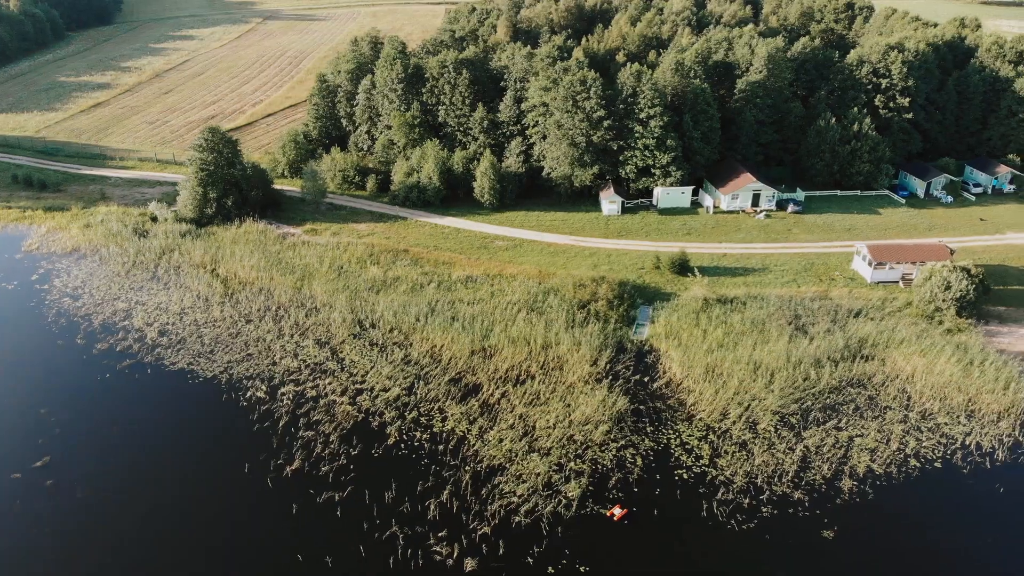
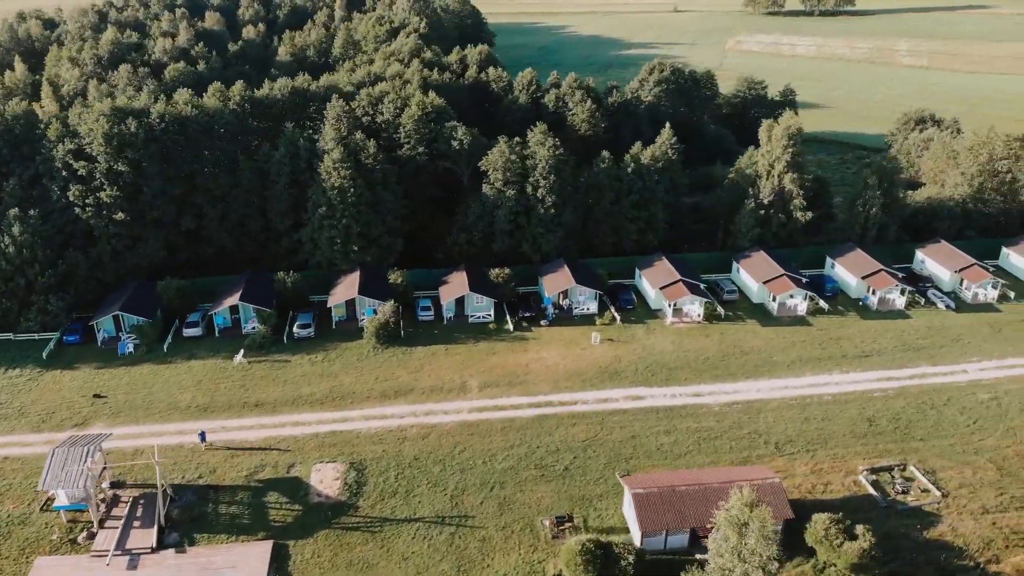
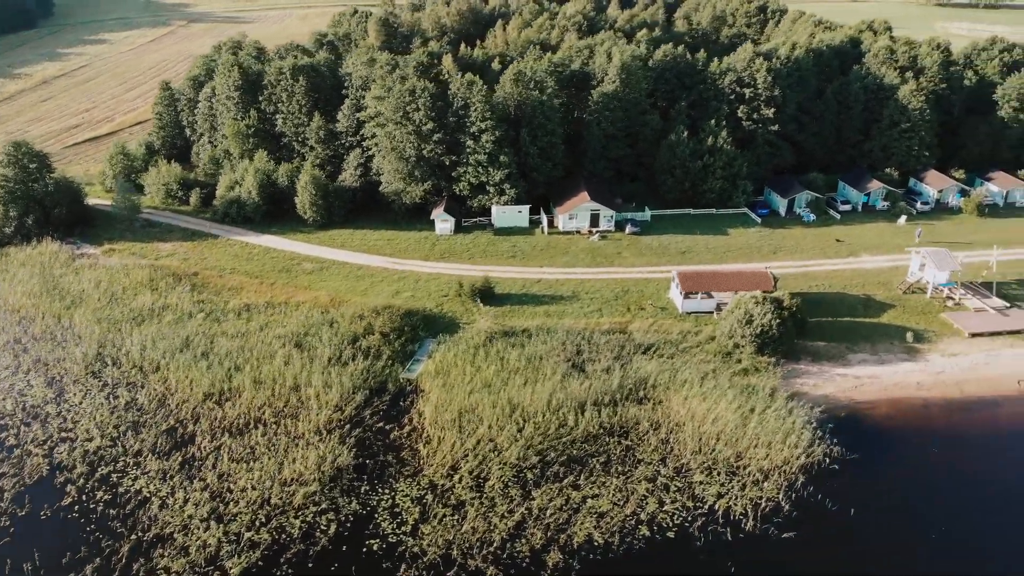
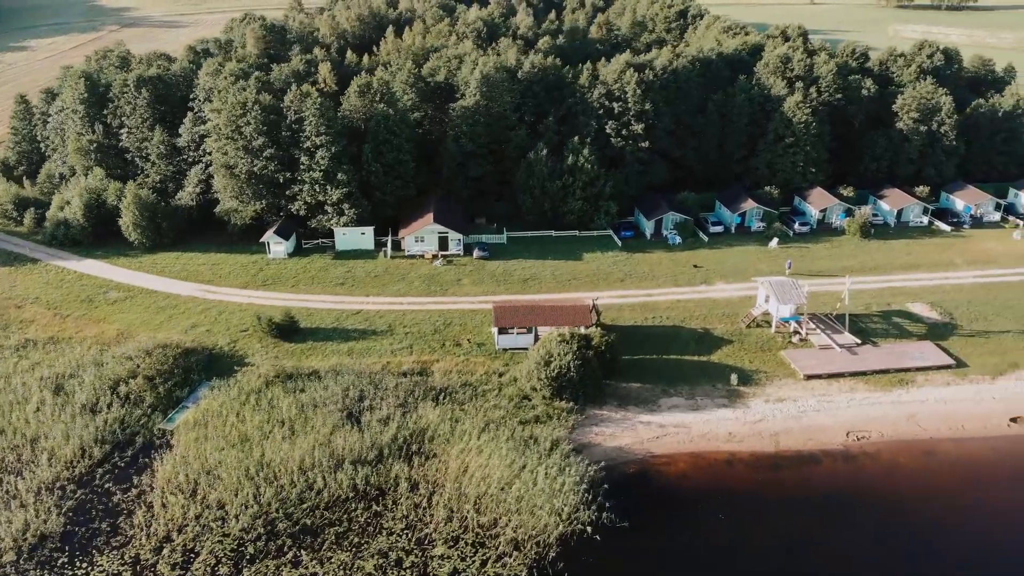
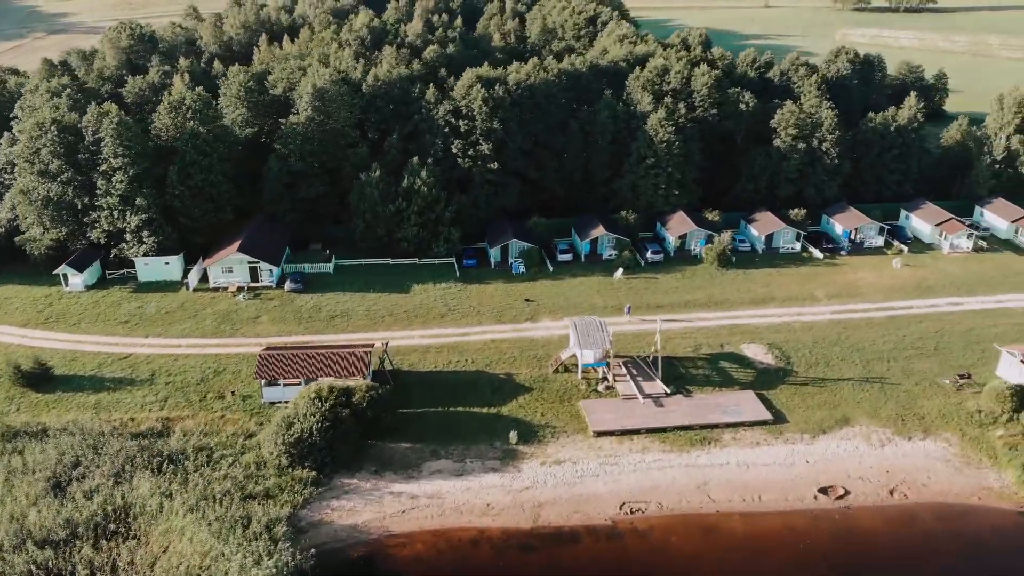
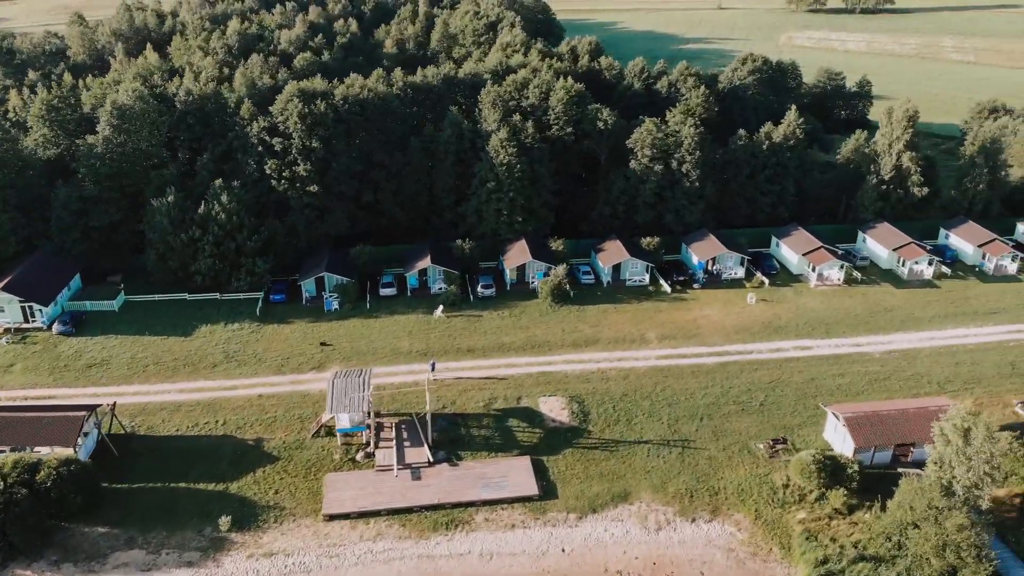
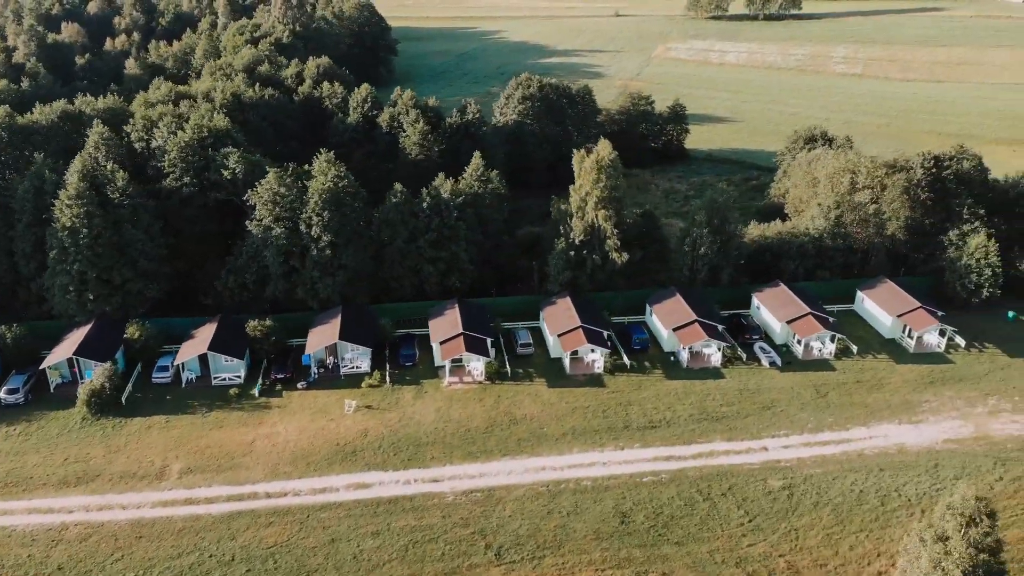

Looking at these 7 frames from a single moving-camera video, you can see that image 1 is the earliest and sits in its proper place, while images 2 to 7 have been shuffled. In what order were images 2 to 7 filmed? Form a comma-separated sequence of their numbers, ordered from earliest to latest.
3, 4, 5, 6, 2, 7
